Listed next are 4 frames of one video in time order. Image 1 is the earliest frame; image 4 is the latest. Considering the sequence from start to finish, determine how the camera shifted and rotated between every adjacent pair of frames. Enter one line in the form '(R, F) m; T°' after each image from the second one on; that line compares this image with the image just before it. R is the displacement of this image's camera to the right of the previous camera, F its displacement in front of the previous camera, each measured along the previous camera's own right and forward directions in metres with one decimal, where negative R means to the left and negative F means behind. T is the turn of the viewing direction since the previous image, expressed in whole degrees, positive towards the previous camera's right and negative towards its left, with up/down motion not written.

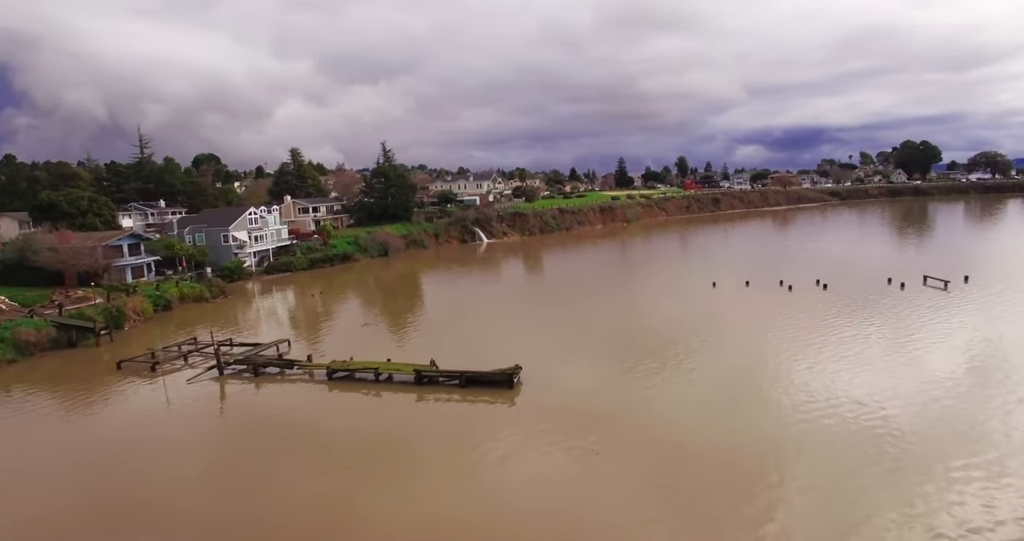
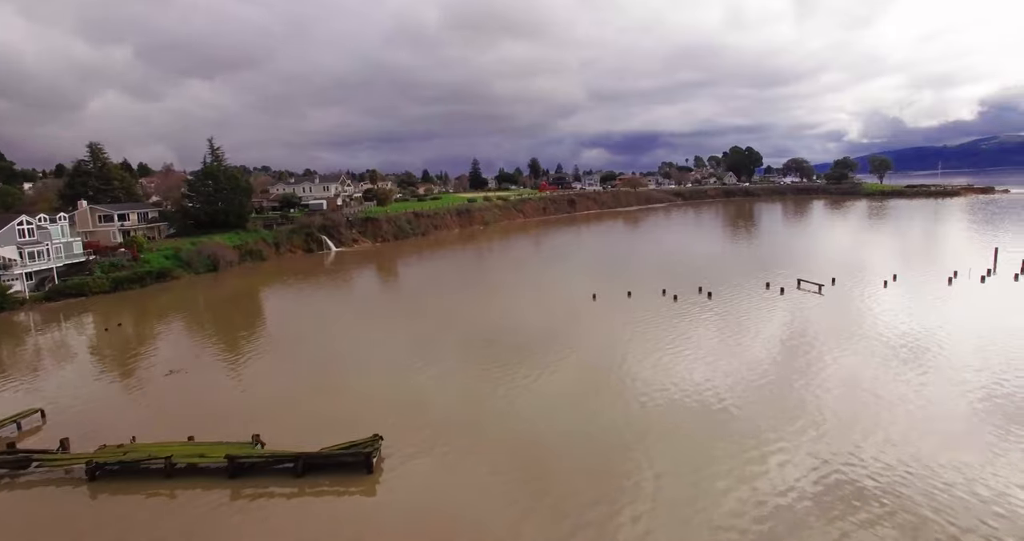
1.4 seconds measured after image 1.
(0.0, +2.4) m; +12°
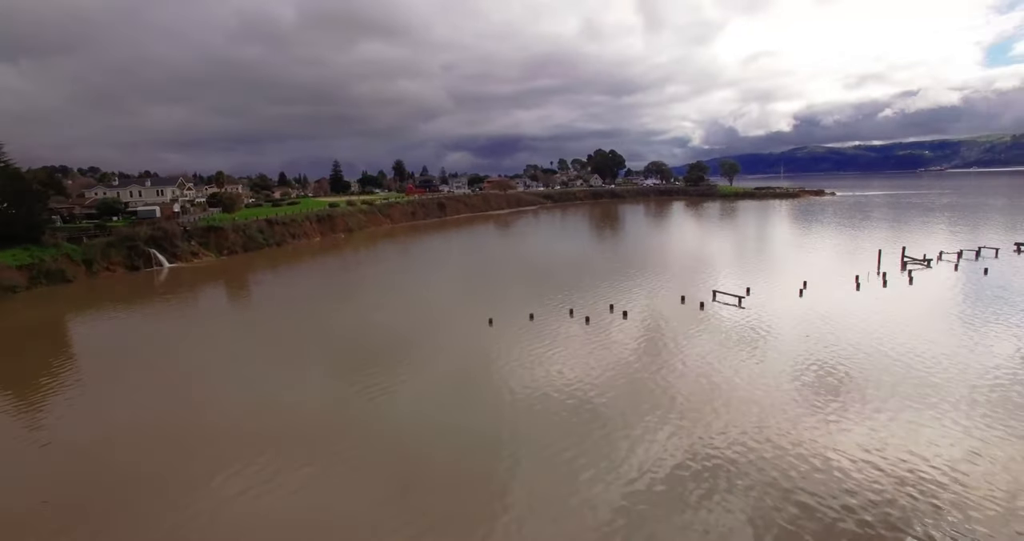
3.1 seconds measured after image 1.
(-0.2, +3.3) m; +11°
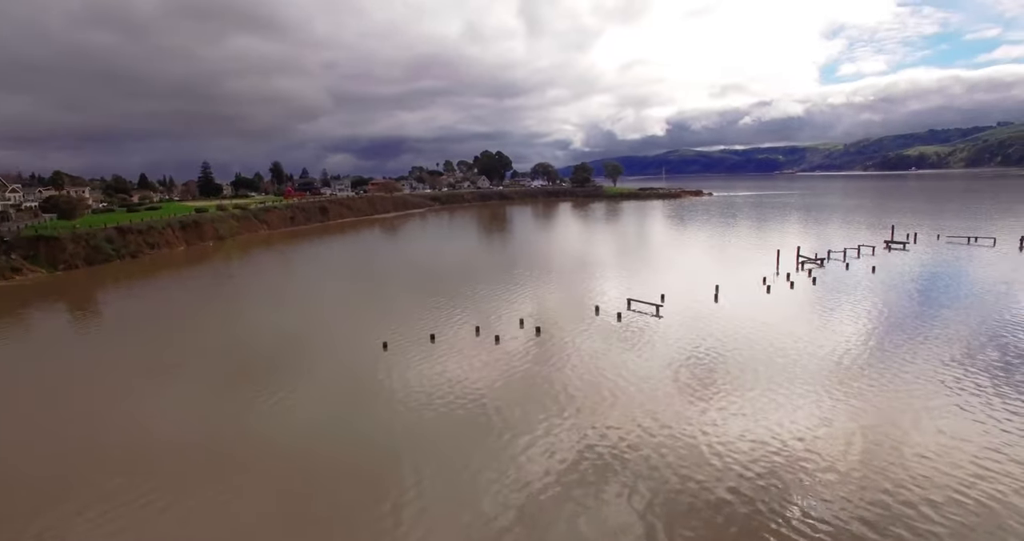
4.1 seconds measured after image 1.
(-0.2, +1.9) m; +10°
